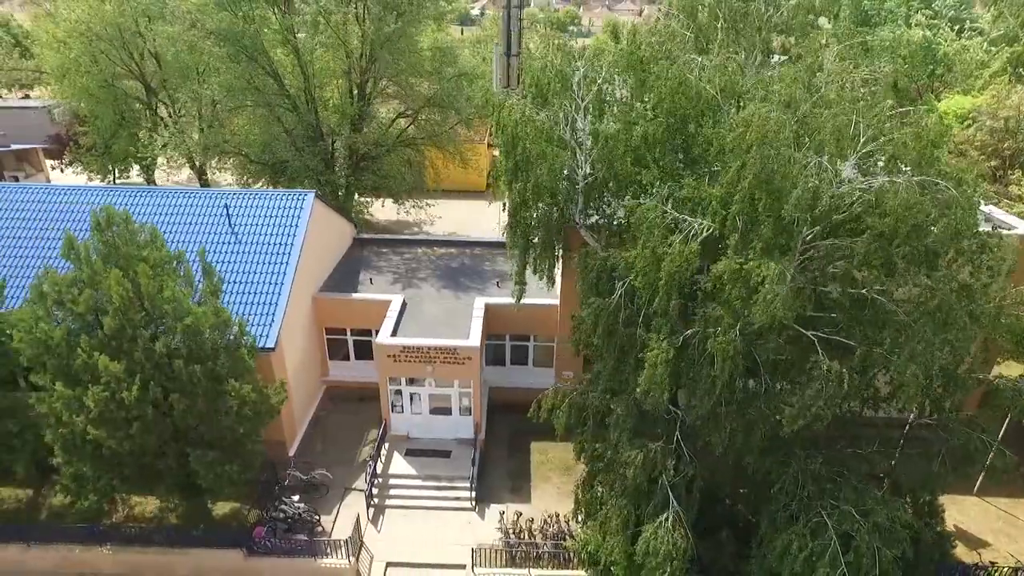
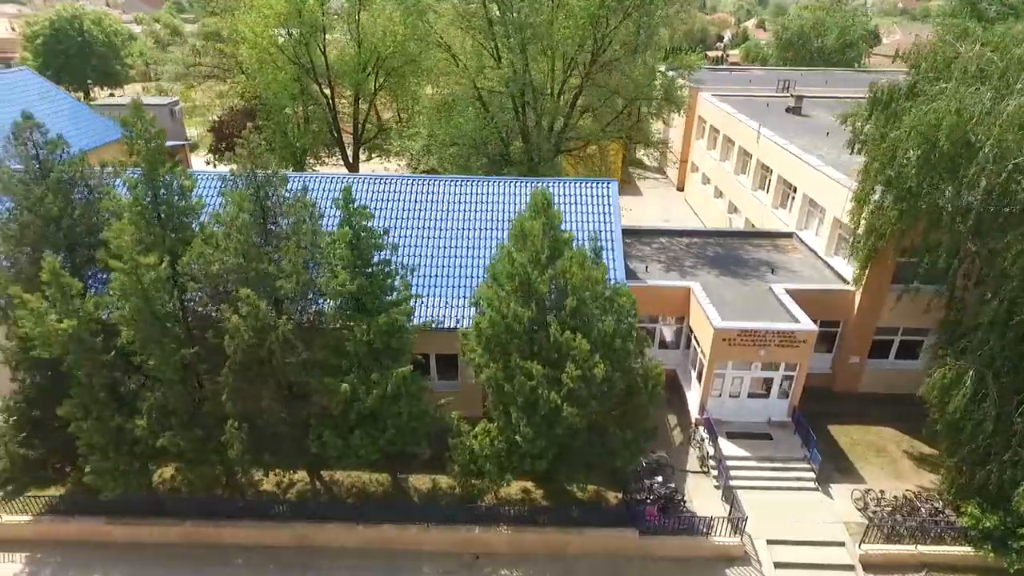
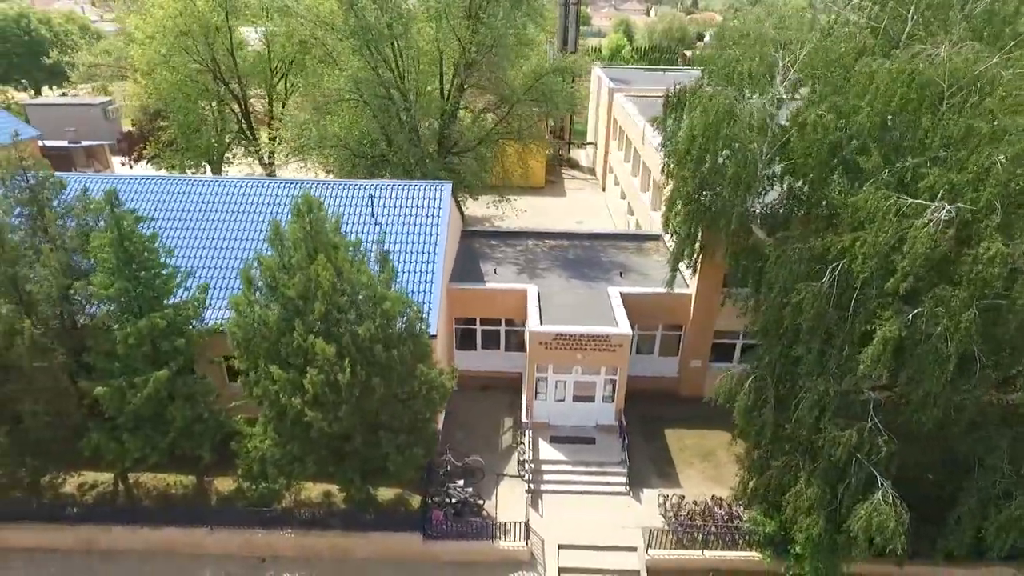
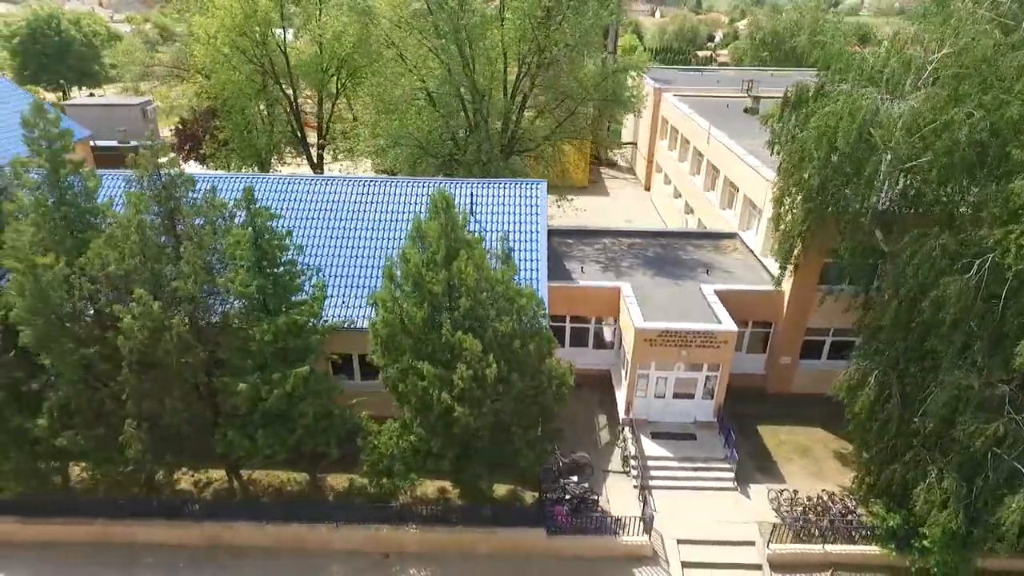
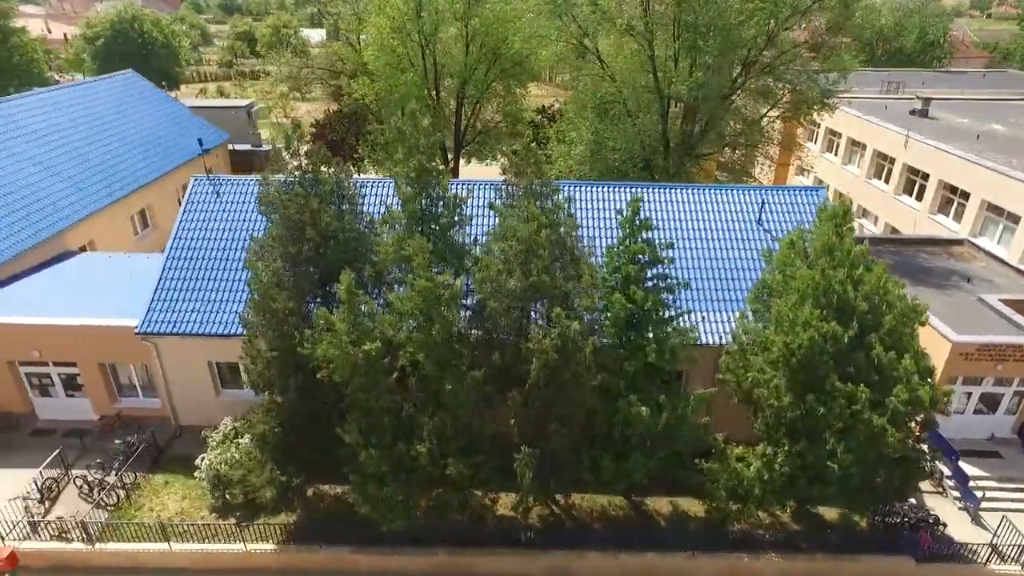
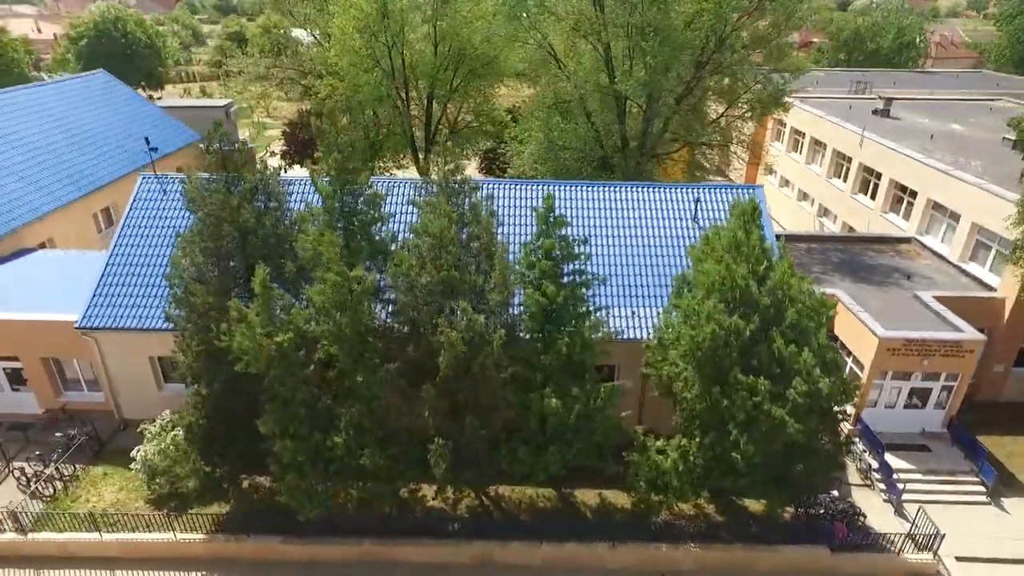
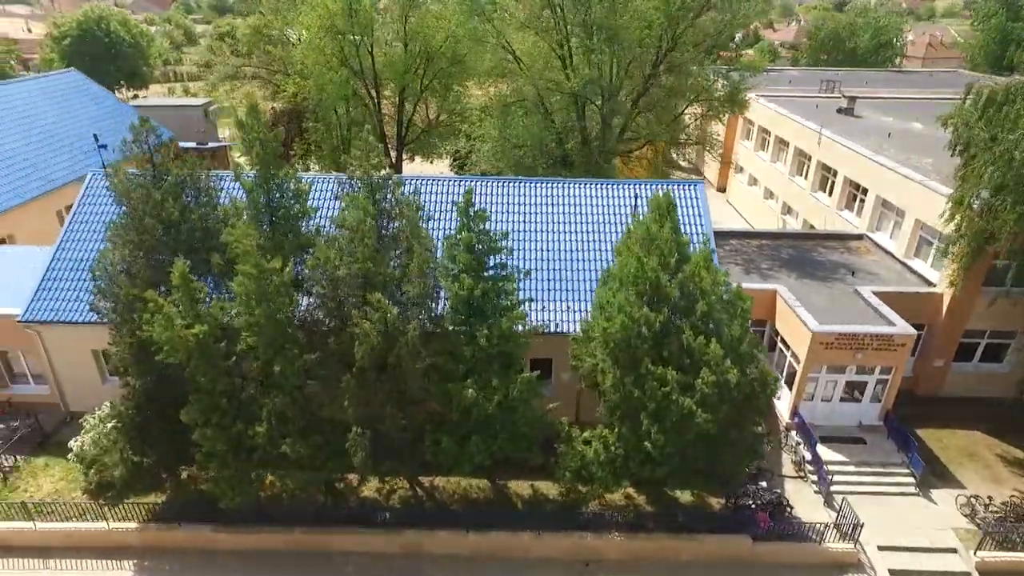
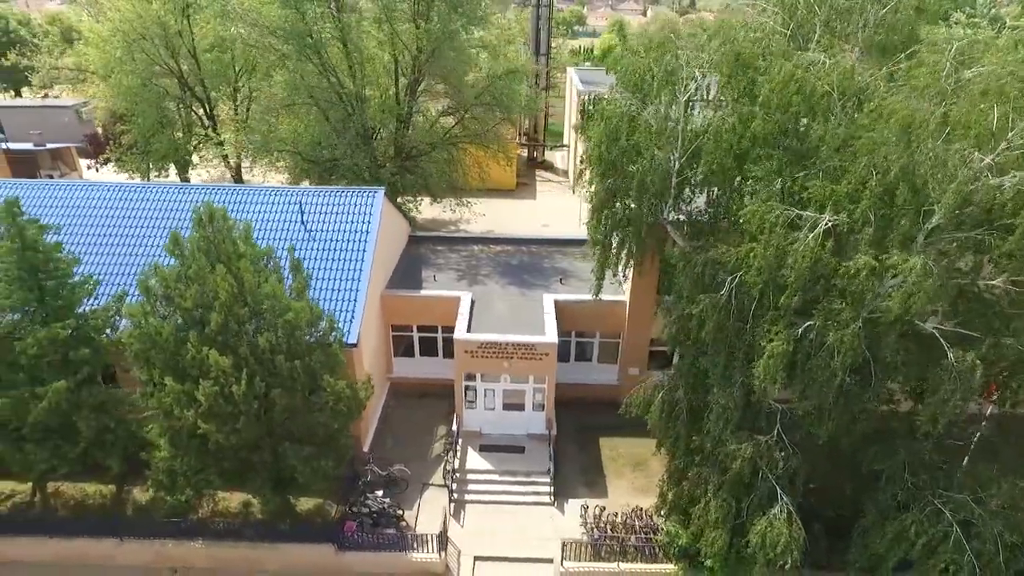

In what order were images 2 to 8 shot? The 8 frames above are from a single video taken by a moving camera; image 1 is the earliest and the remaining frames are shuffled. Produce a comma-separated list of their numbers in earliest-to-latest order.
8, 3, 4, 2, 7, 6, 5
